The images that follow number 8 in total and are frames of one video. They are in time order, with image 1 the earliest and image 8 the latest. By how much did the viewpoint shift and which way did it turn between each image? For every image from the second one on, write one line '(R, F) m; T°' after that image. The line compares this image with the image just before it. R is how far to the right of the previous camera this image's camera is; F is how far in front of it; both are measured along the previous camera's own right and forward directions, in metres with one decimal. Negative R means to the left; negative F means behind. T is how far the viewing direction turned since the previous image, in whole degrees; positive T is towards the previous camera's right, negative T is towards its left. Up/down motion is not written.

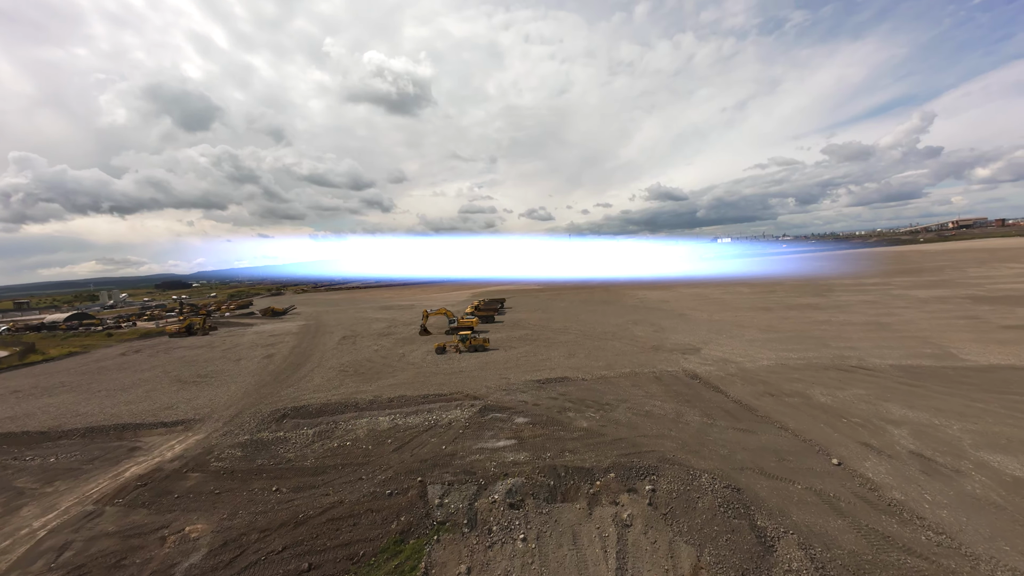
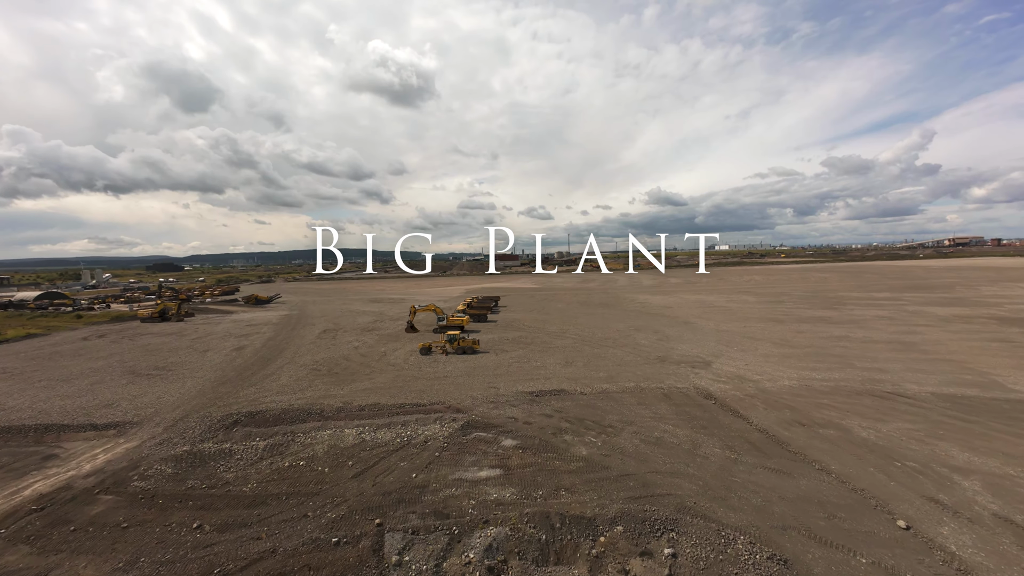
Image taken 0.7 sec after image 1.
(+0.1, +2.4) m; +1°
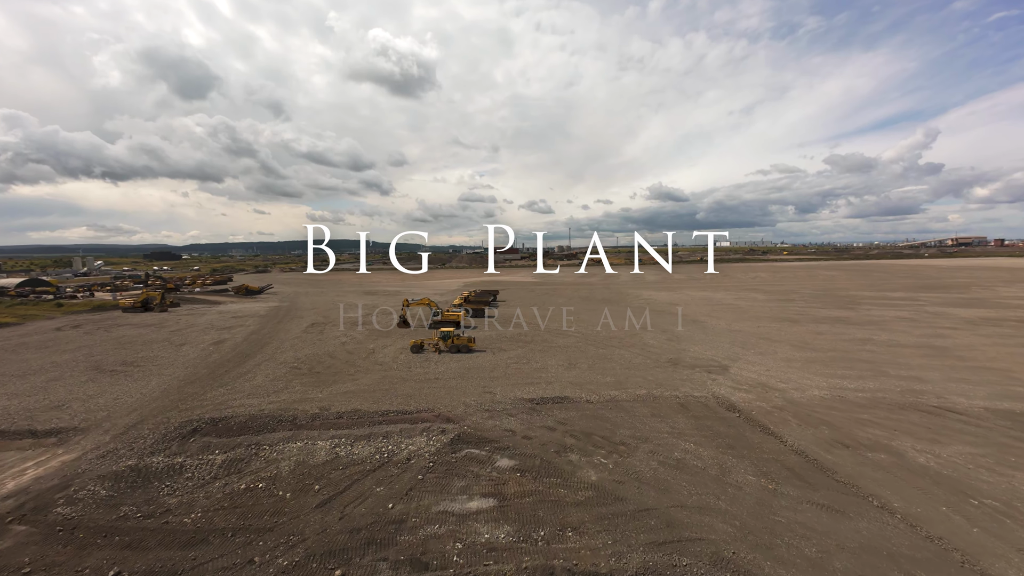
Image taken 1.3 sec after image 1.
(0.0, +2.0) m; 0°
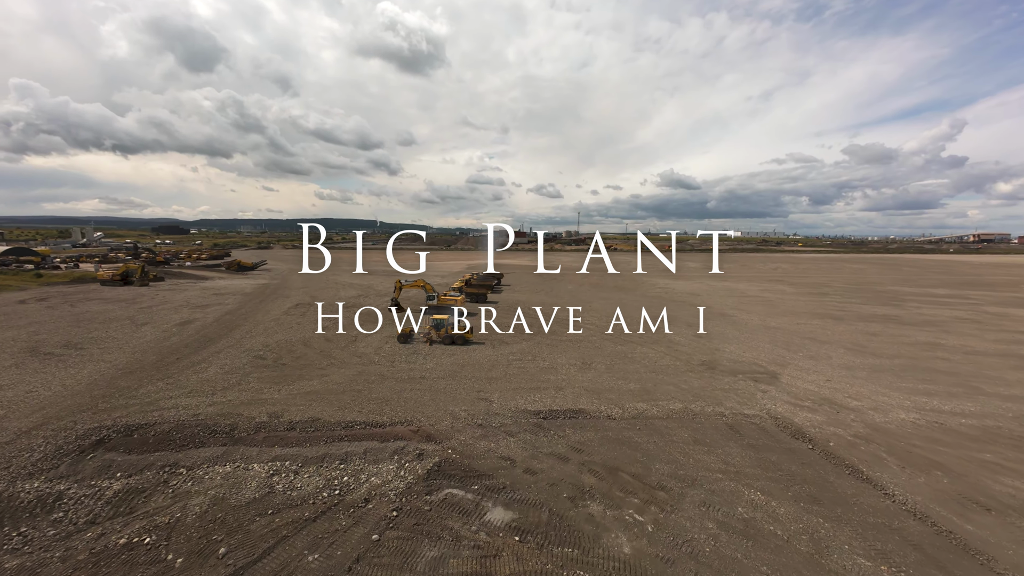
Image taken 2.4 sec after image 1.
(0.0, +3.5) m; -1°
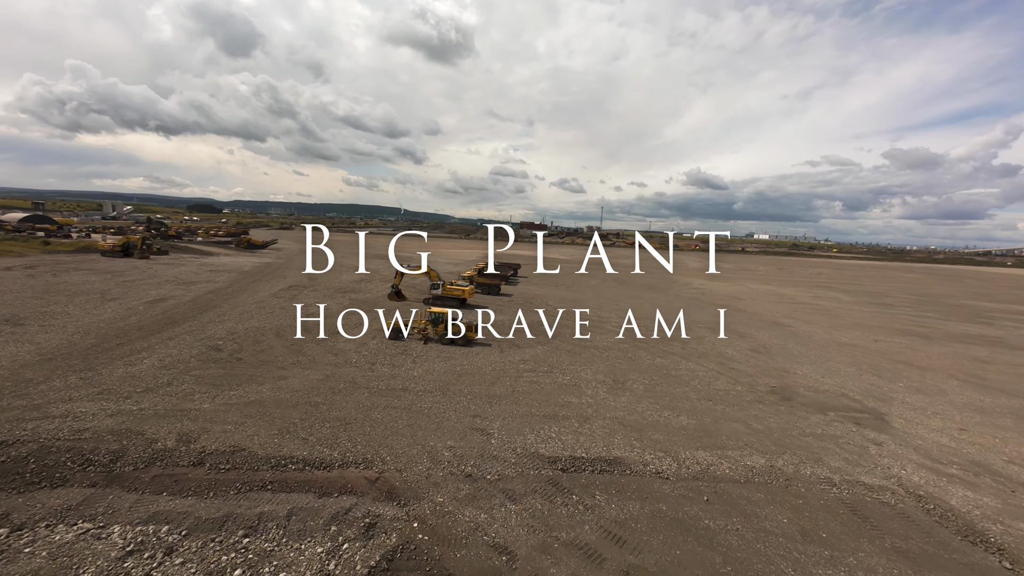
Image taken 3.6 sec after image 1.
(+0.1, +3.9) m; -3°
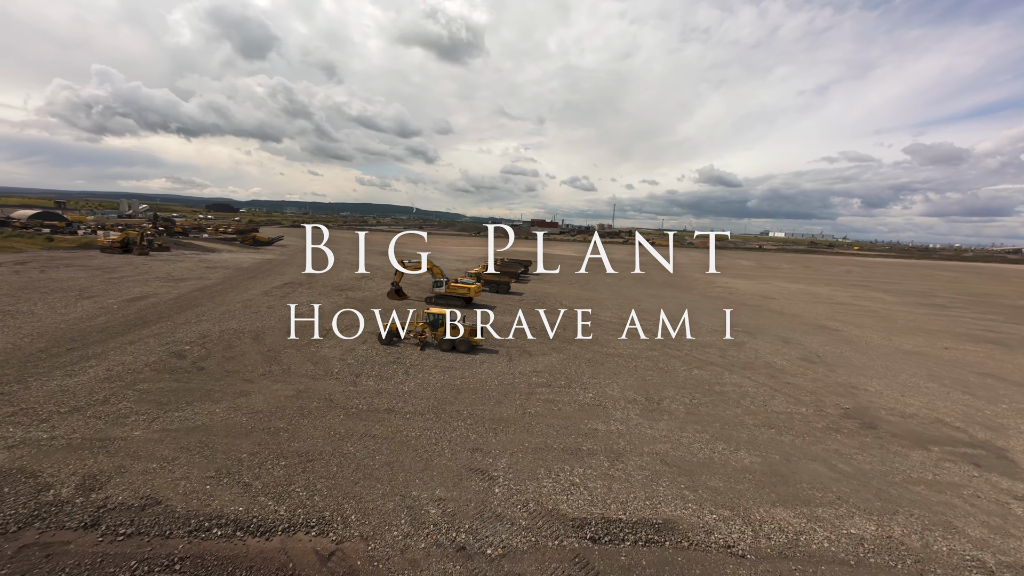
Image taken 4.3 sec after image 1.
(0.0, +2.4) m; -2°
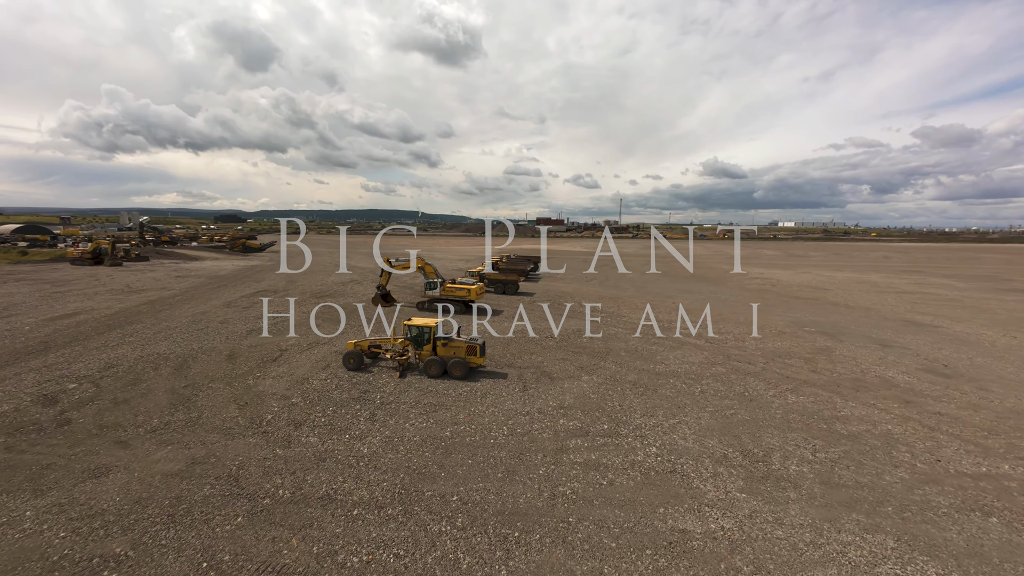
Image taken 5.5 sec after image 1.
(-0.1, +4.1) m; -1°
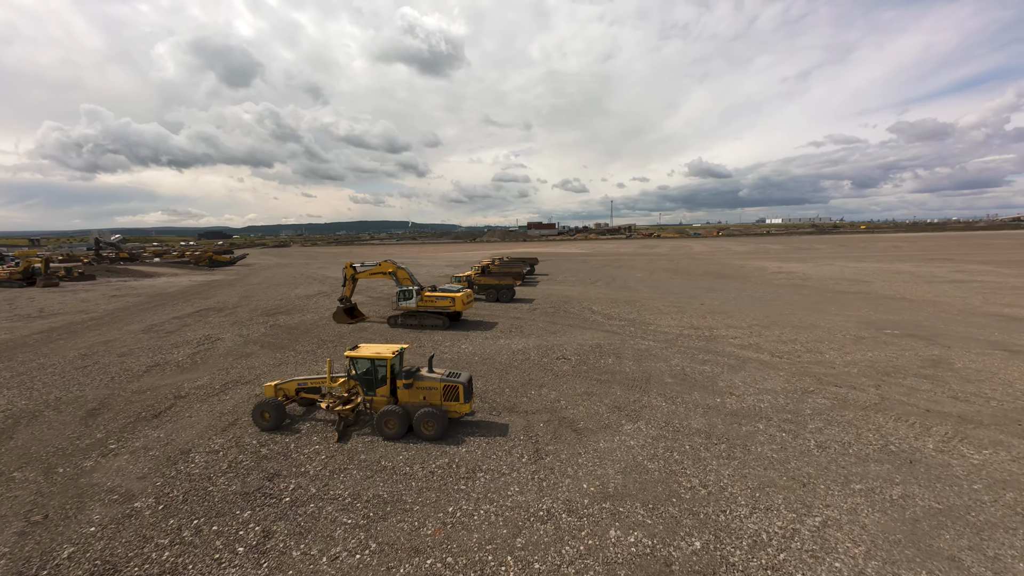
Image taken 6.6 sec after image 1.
(-0.1, +3.8) m; +1°
